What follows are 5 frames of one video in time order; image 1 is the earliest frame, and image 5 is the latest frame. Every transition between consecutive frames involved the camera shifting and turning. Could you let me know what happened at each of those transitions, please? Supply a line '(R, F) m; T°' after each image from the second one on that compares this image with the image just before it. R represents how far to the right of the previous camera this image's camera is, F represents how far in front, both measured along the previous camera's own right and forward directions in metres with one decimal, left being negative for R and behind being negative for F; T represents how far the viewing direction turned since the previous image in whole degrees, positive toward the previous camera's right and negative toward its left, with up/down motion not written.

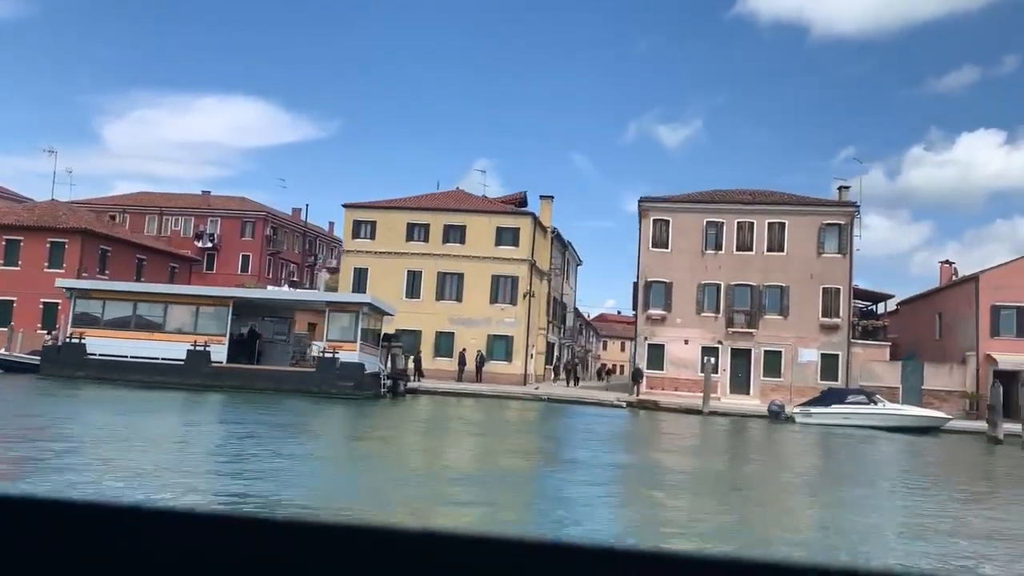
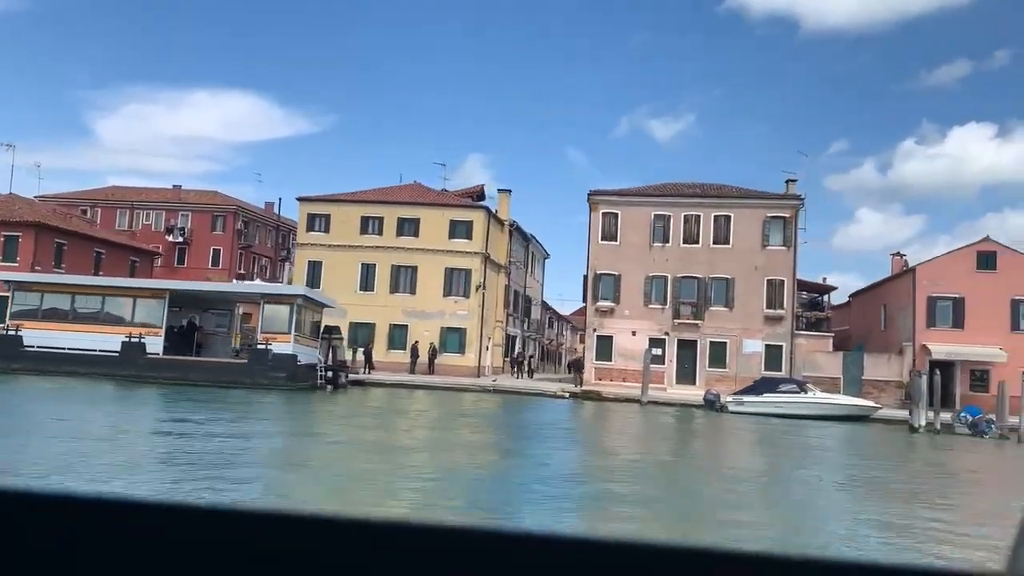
(+2.2, -0.4) m; 0°
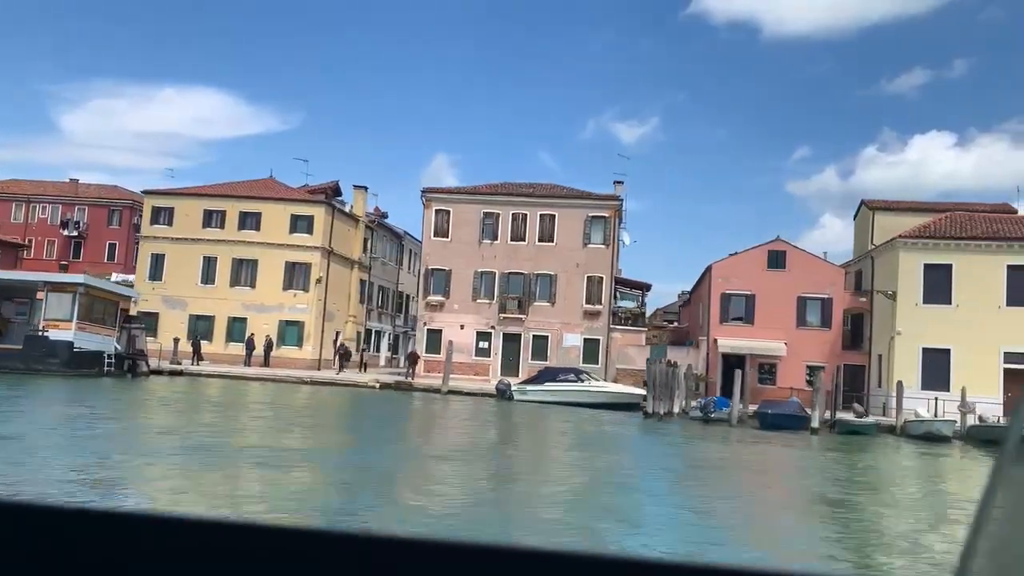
(+7.1, -1.3) m; +2°
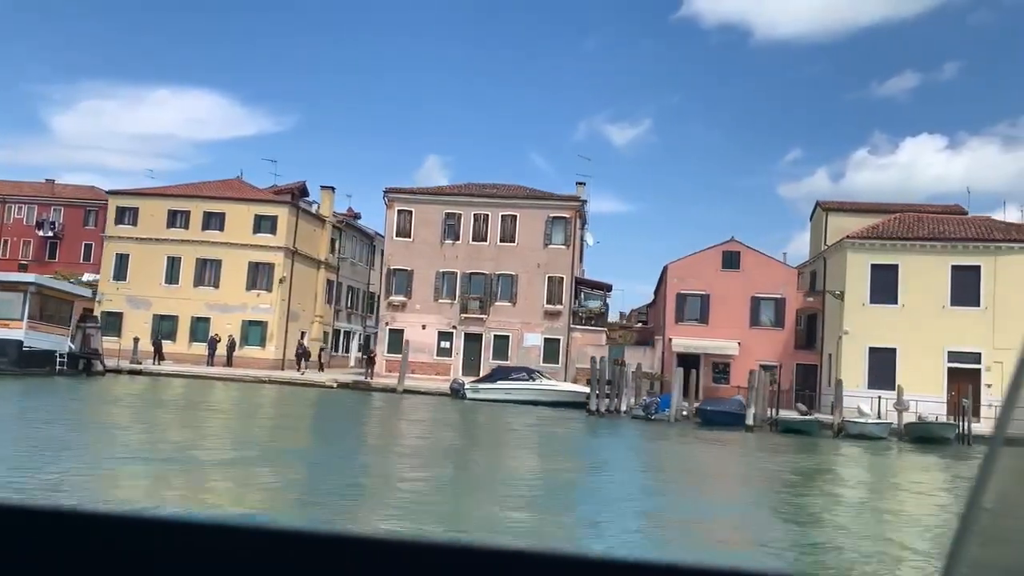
(+1.6, -0.2) m; 0°
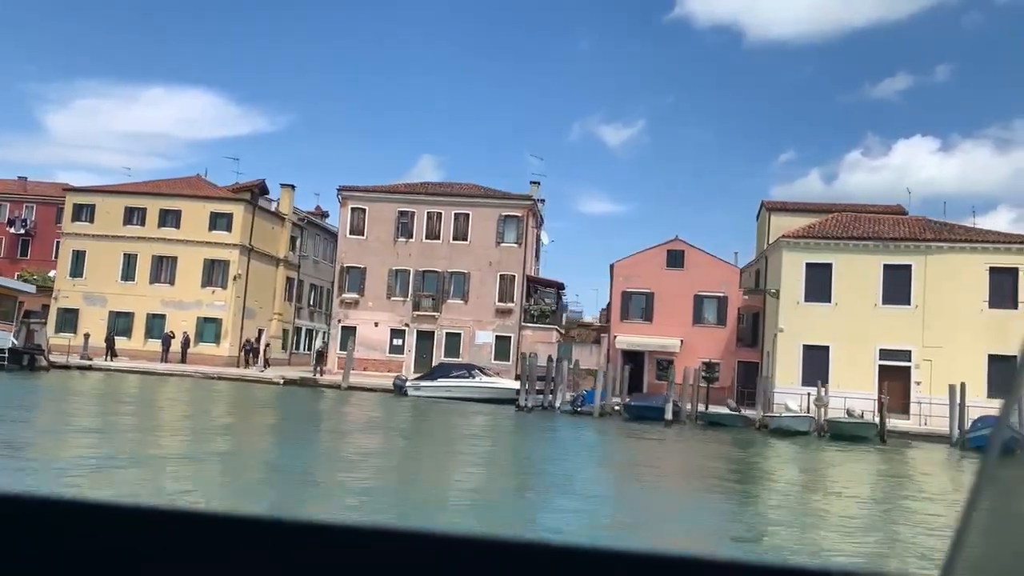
(+2.2, -0.3) m; 0°
